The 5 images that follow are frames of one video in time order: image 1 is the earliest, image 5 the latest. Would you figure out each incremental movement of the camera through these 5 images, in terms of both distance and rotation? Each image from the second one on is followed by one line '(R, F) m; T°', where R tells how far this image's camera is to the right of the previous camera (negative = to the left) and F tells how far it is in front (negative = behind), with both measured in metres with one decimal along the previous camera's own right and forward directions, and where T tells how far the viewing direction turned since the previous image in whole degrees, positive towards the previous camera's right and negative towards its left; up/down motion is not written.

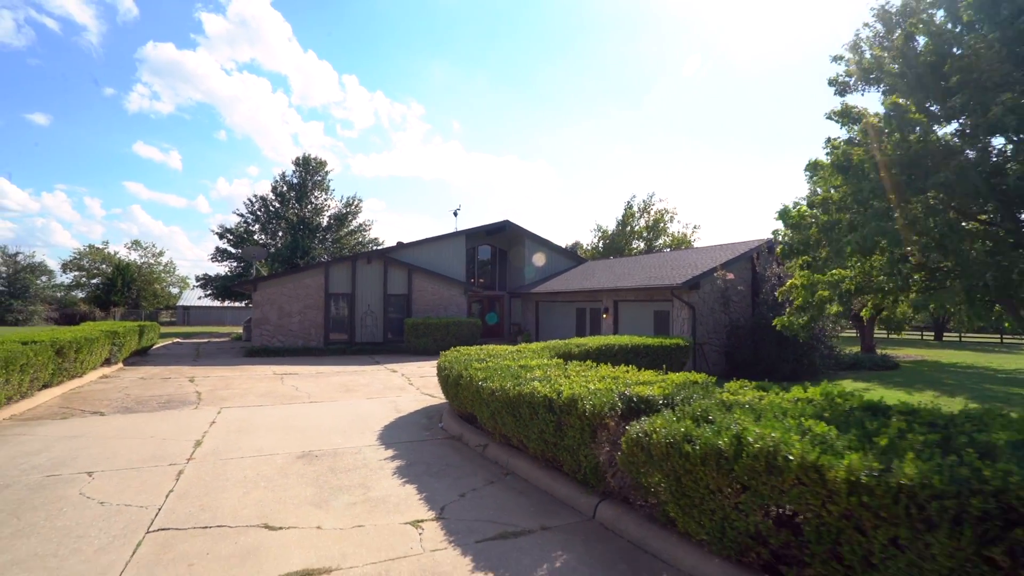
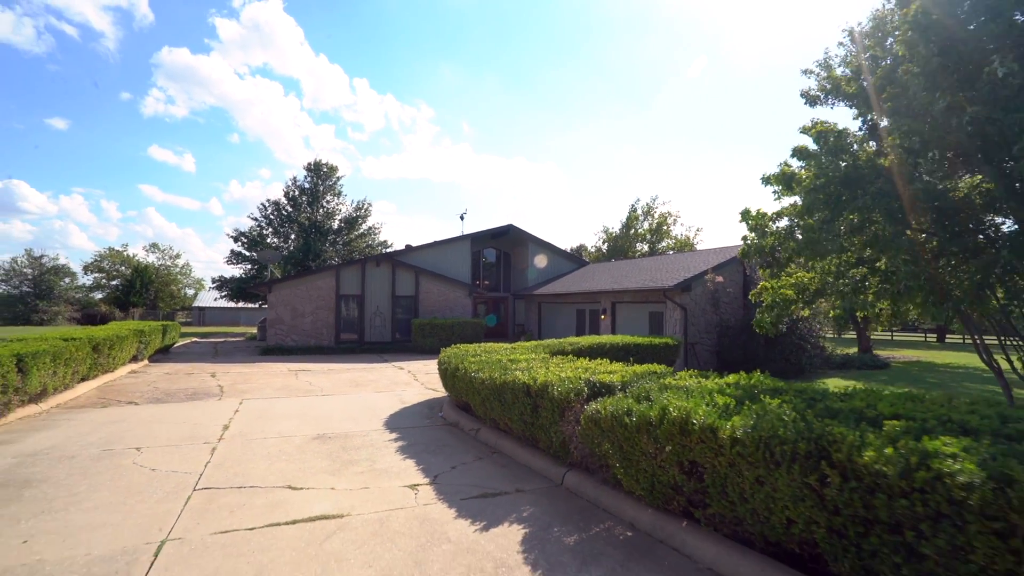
(+0.2, -0.8) m; -1°
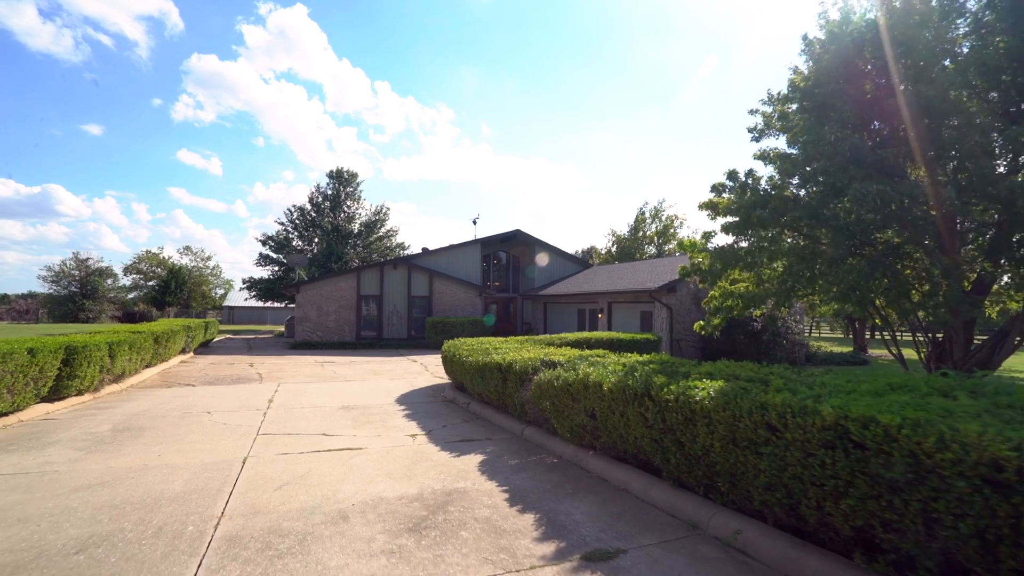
(+0.5, -1.7) m; -2°
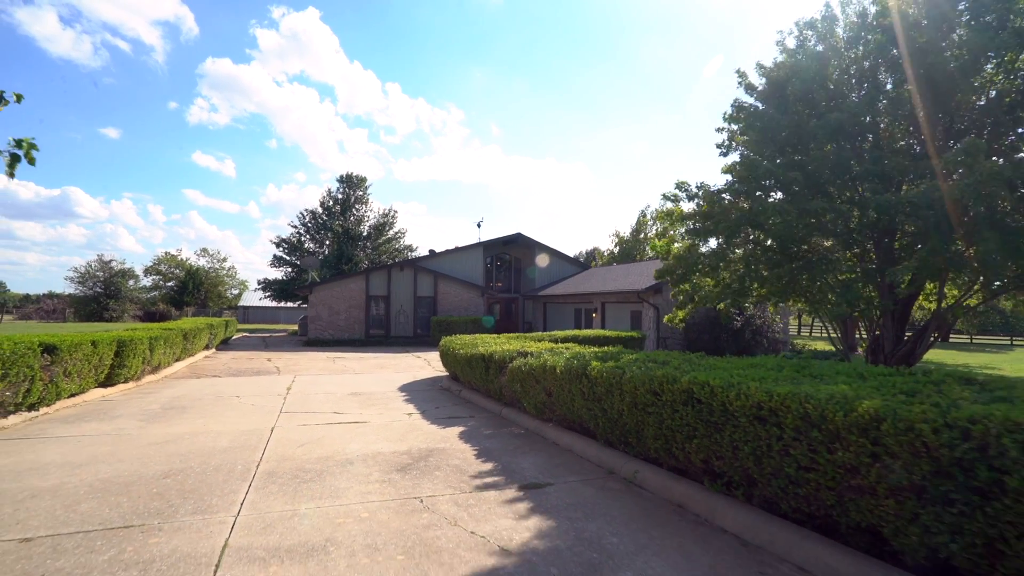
(+0.4, -1.2) m; -1°
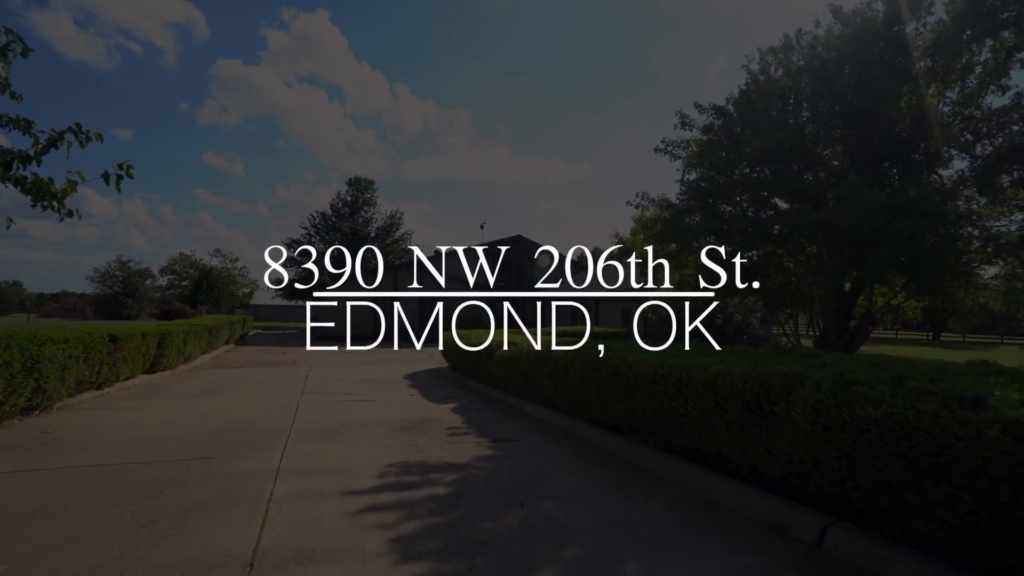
(+0.3, -1.3) m; -1°
